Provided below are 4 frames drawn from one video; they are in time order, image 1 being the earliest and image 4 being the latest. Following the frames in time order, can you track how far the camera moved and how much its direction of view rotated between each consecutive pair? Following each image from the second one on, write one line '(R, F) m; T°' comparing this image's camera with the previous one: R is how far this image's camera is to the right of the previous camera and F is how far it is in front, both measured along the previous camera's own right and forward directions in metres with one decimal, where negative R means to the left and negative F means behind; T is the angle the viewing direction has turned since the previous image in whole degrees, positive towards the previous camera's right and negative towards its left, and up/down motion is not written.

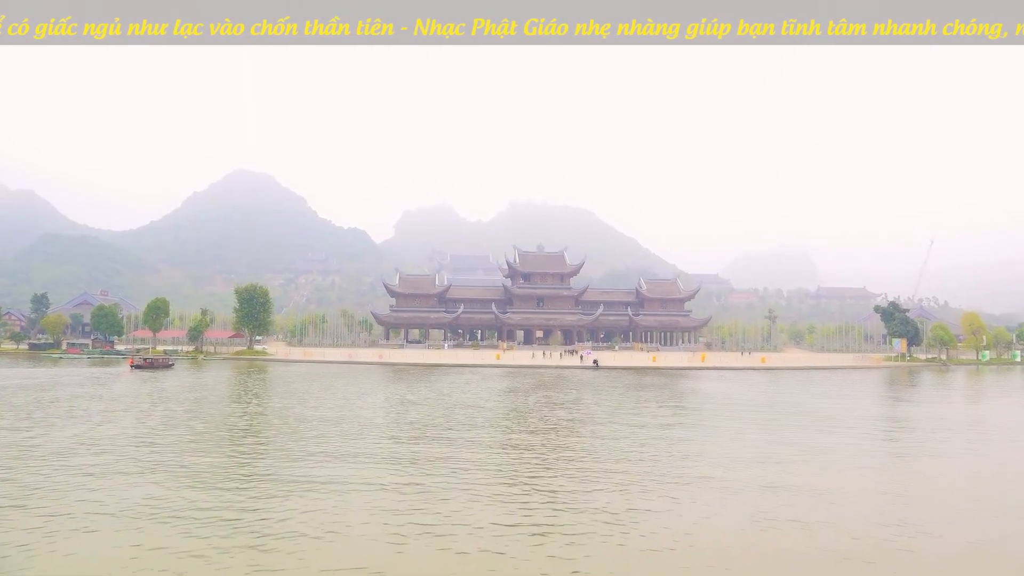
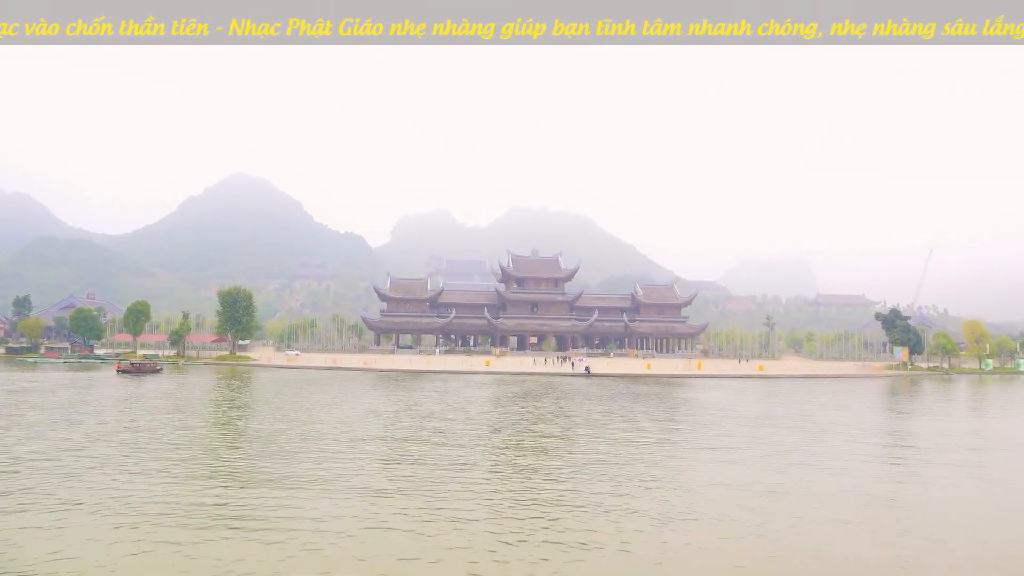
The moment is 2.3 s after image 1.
(+0.4, +0.7) m; 0°
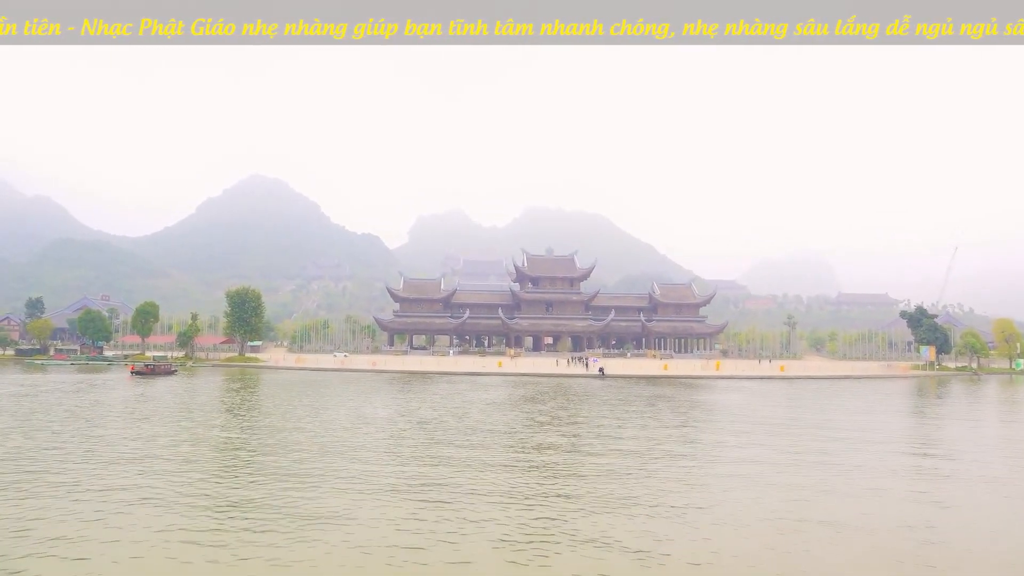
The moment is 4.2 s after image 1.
(+0.2, +0.7) m; -2°
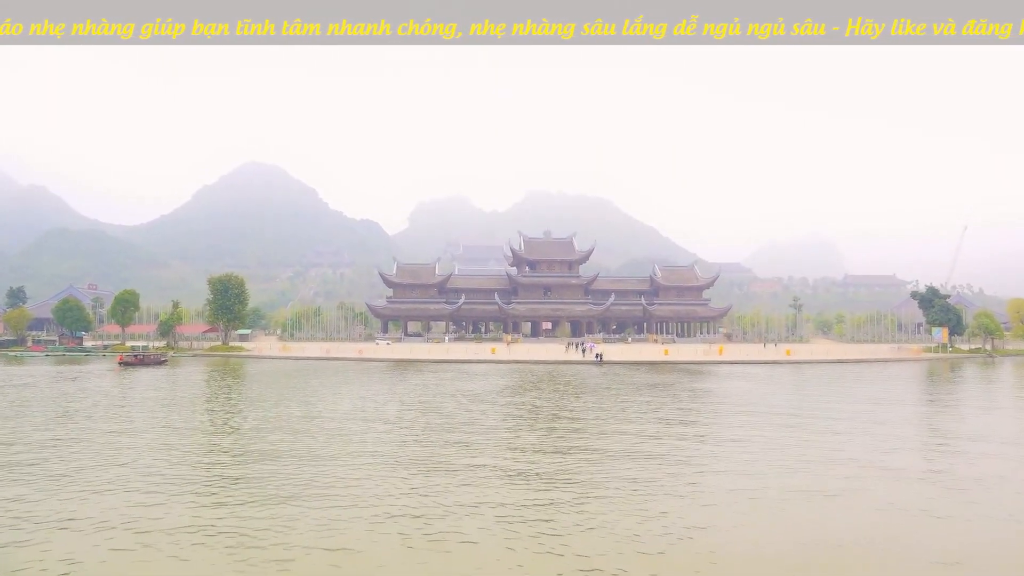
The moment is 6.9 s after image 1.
(+0.5, +1.2) m; 0°
